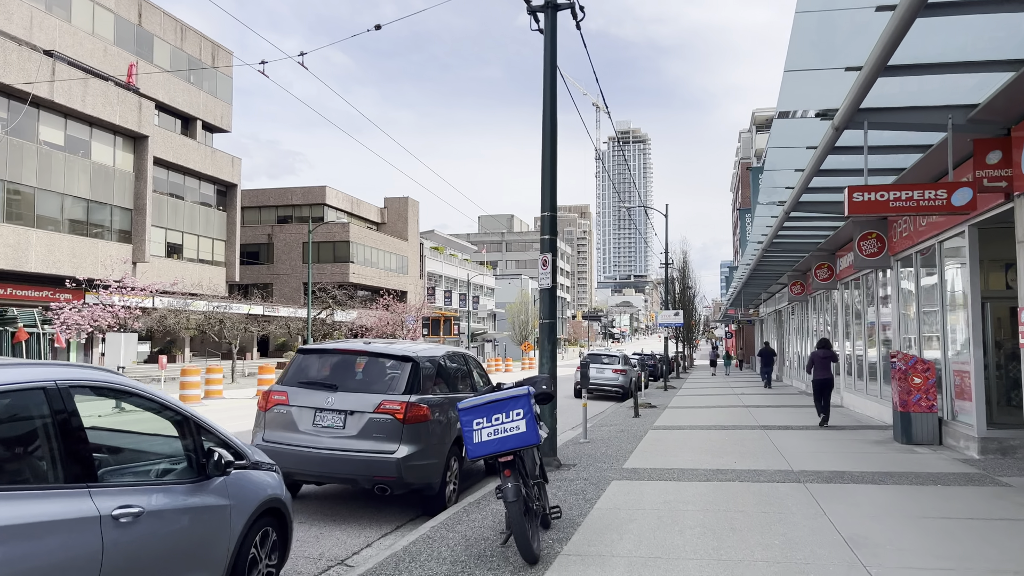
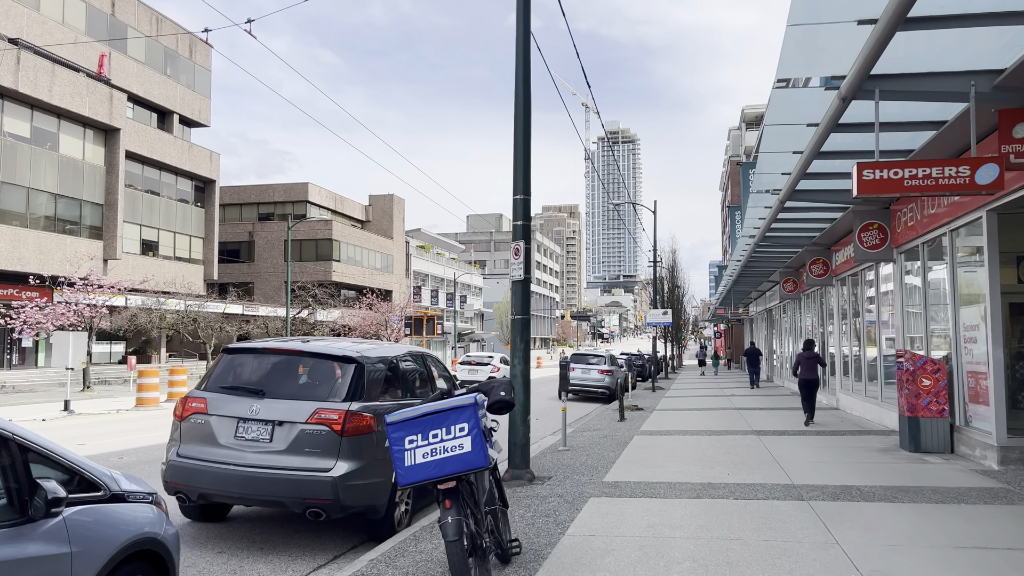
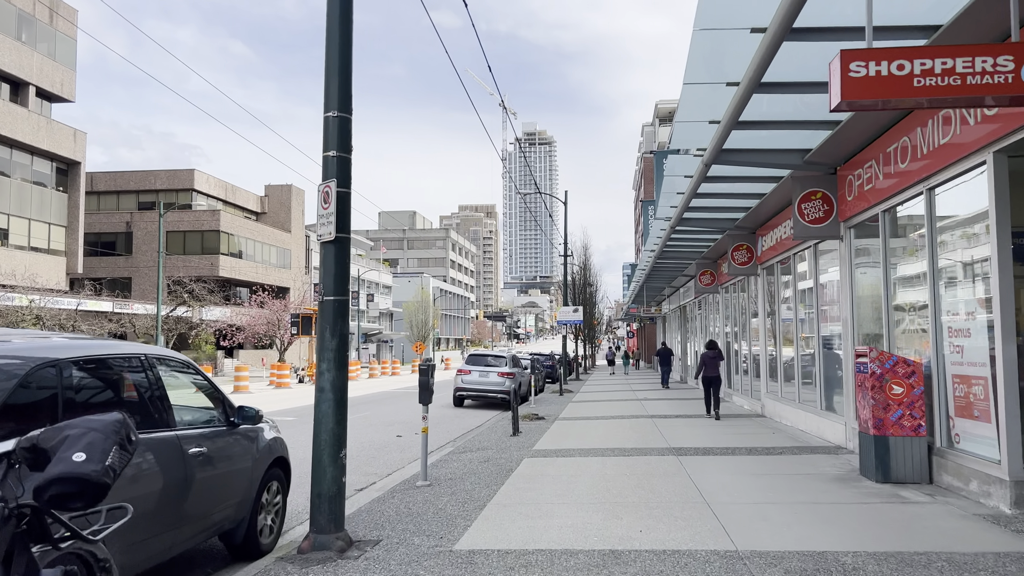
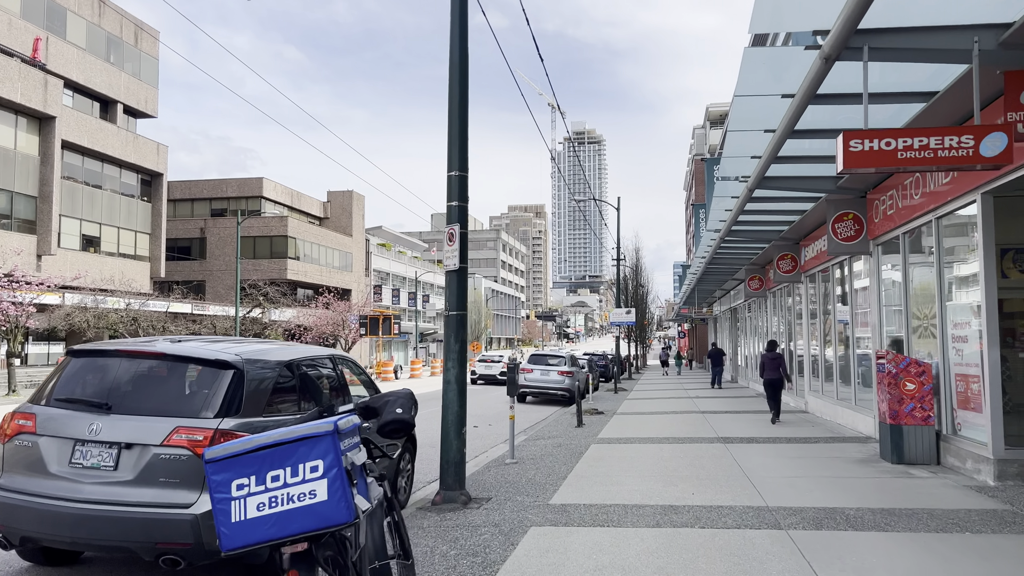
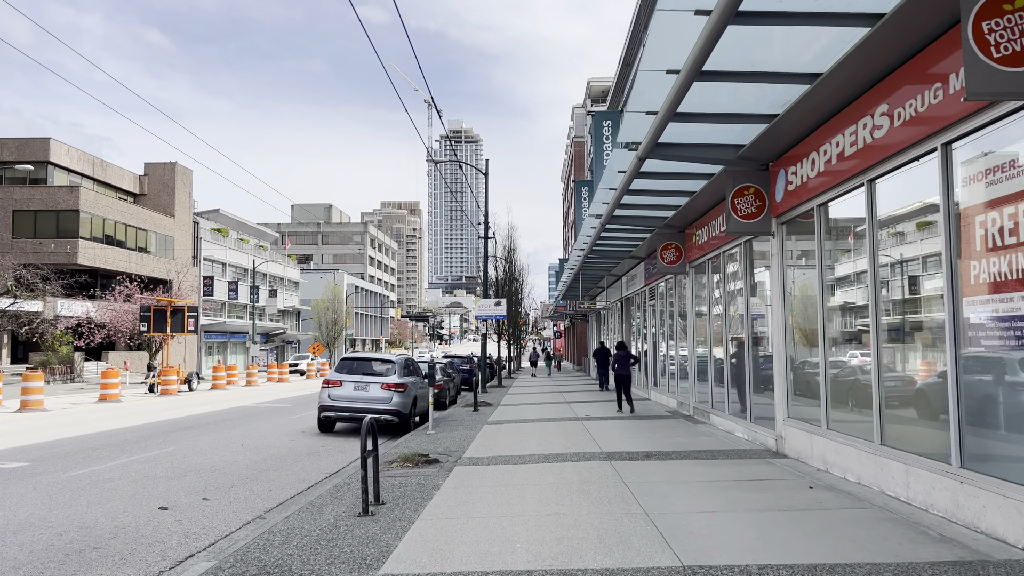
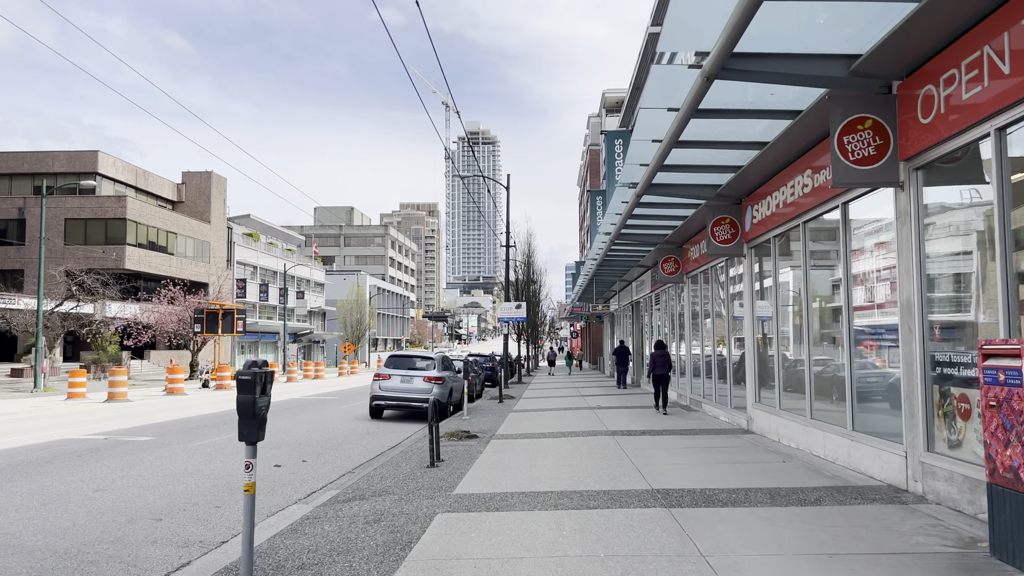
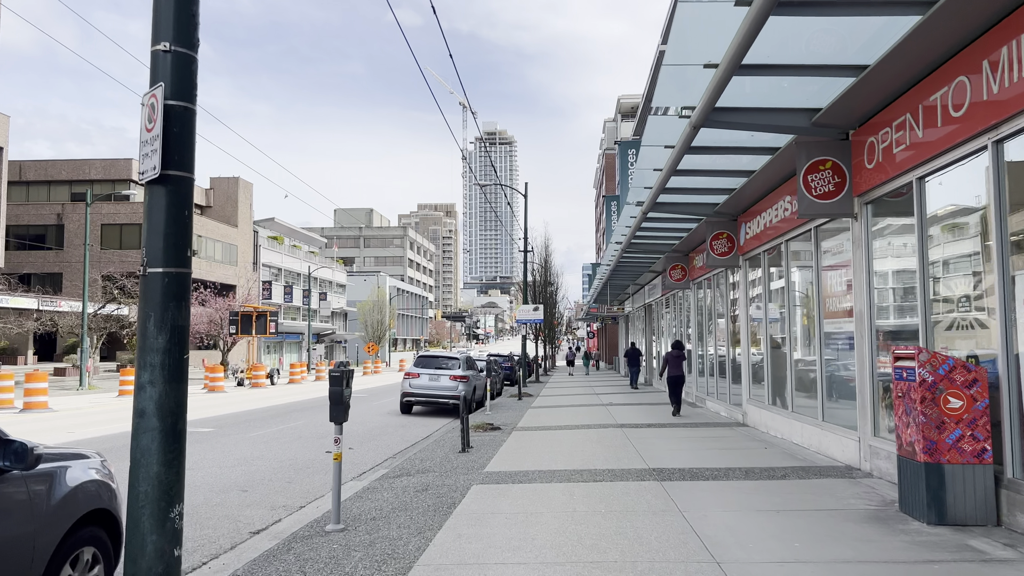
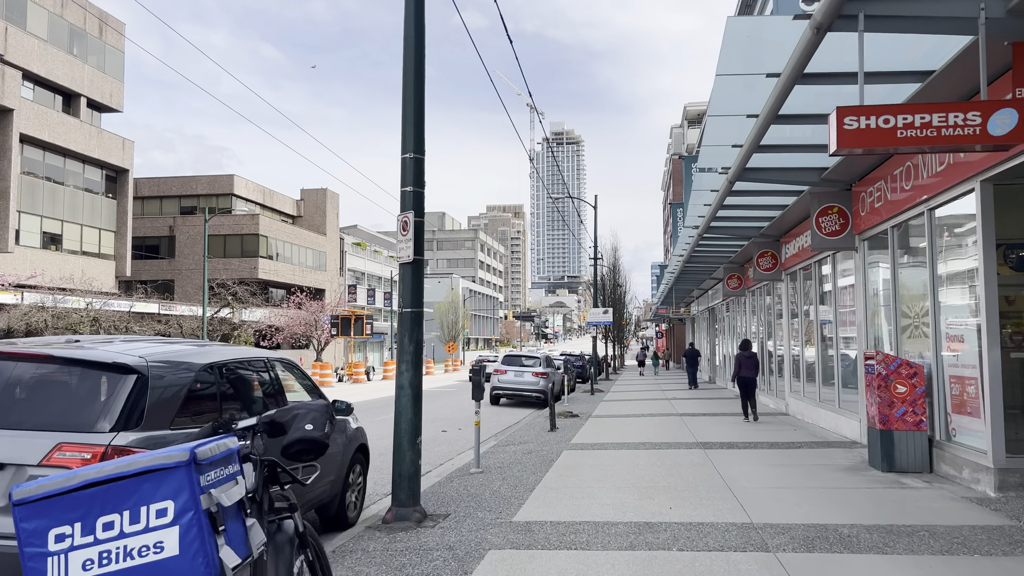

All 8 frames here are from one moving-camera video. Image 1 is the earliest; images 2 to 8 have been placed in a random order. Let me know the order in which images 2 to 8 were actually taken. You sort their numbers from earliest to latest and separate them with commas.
2, 4, 8, 3, 7, 6, 5
